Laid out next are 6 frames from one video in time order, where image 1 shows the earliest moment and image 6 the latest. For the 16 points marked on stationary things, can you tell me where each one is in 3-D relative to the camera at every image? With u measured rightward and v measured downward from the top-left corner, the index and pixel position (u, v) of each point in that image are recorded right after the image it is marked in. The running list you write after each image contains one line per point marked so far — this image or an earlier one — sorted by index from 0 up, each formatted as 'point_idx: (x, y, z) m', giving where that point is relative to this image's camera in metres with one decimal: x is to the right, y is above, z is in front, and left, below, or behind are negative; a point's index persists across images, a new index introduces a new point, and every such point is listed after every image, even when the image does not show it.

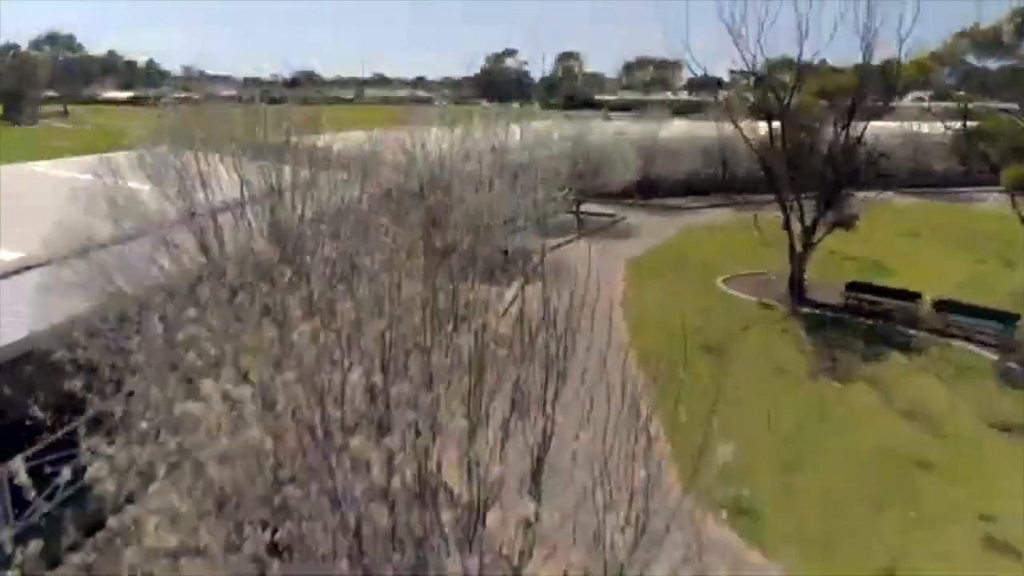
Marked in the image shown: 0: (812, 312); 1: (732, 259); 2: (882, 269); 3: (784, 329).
0: (+5.8, -0.6, +15.2) m
1: (+5.6, +0.6, +19.8) m
2: (+9.3, +0.5, +19.6) m
3: (+4.9, -0.8, +14.2) m
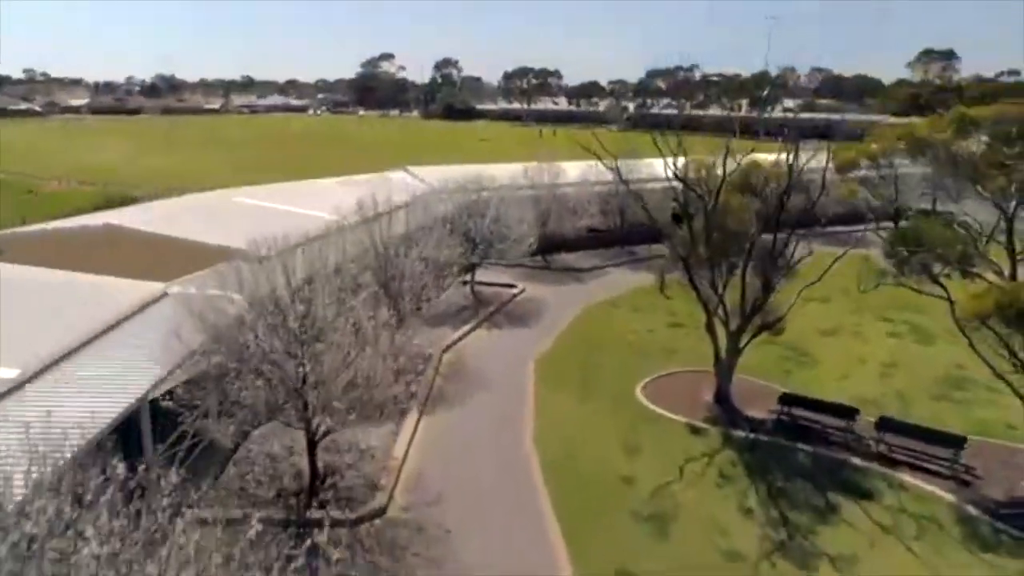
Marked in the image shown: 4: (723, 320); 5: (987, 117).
0: (+4.1, -2.7, +13.5) m
1: (+3.1, -1.6, +18.0) m
2: (+6.8, -1.6, +18.3) m
3: (+3.3, -3.0, +12.4) m
4: (+4.0, -0.6, +14.9) m
5: (+7.4, +2.6, +12.1) m
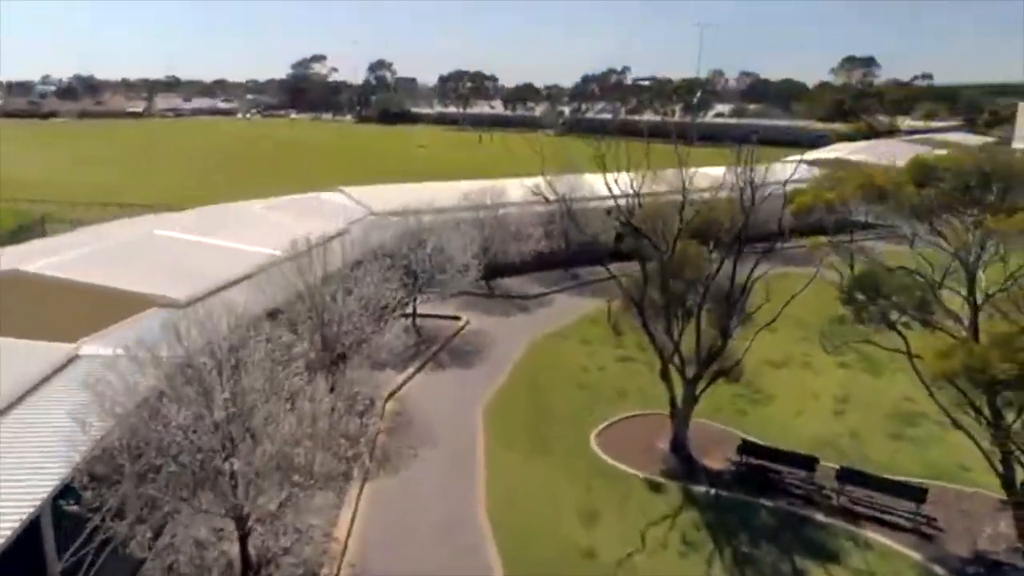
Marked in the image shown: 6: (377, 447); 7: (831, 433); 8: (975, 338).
0: (+3.2, -3.6, +13.0) m
1: (+1.9, -2.4, +17.4) m
2: (+5.6, -2.4, +18.0) m
3: (+2.6, -3.9, +11.8) m
4: (+3.1, -1.5, +14.3) m
5: (+6.6, +1.9, +11.8) m
6: (-2.5, -3.0, +14.6) m
7: (+6.5, -3.0, +16.1) m
8: (+6.5, -0.8, +11.1) m
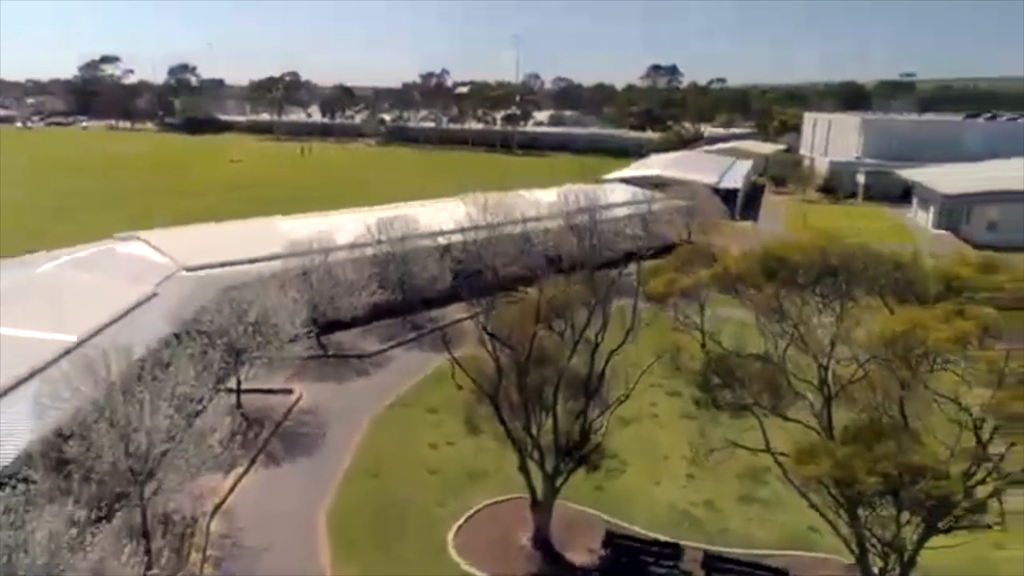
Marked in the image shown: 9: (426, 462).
0: (+1.1, -5.1, +12.2) m
1: (-1.3, -4.1, +16.3) m
2: (+2.2, -3.8, +17.6) m
3: (+0.7, -5.4, +11.0) m
4: (+0.5, -3.0, +13.5) m
5: (+4.3, +0.5, +11.7) m
6: (-5.0, -4.8, +12.6) m
7: (+3.6, -4.4, +16.0) m
8: (+4.5, -2.1, +11.0) m
9: (-1.9, -3.8, +17.1) m
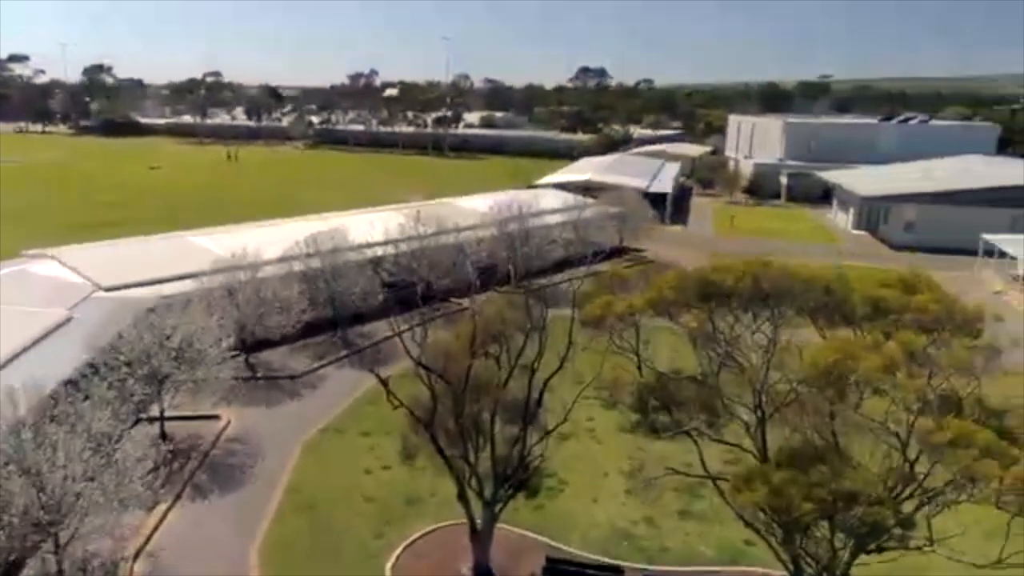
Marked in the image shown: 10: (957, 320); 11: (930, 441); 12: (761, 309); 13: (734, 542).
0: (+0.2, -5.5, +12.0) m
1: (-2.5, -4.5, +15.9) m
2: (+0.8, -4.2, +17.6) m
3: (-0.1, -5.9, +10.8) m
4: (-0.6, -3.5, +13.3) m
5: (+3.3, +0.1, +11.8) m
6: (-5.9, -5.3, +11.9) m
7: (+2.3, -4.7, +16.0) m
8: (+3.6, -2.4, +11.2) m
9: (-3.2, -4.3, +16.7) m
10: (+6.3, -0.4, +11.1) m
11: (+4.6, -1.7, +8.6) m
12: (+3.7, -0.3, +11.7) m
13: (+4.3, -4.9, +15.2) m
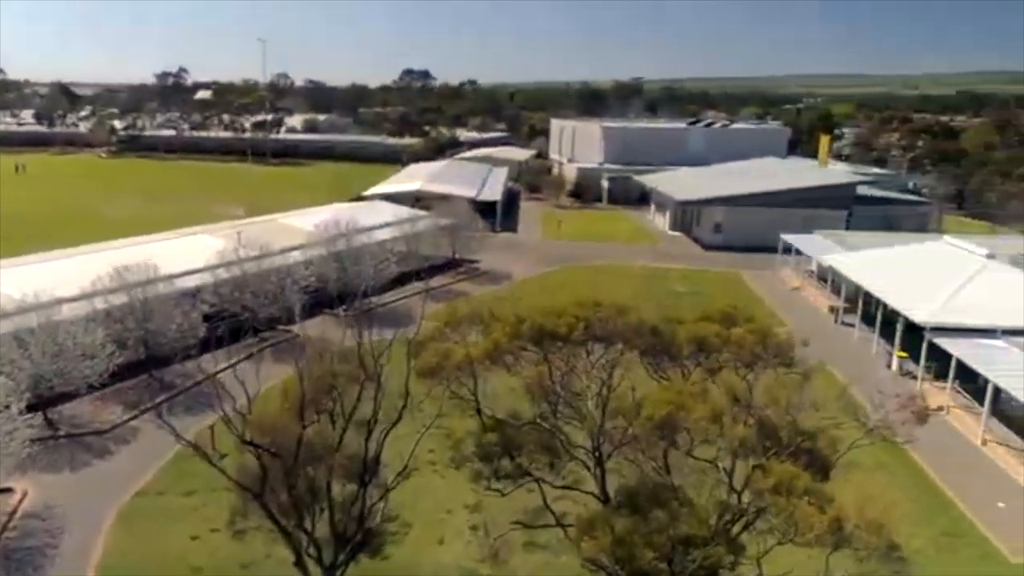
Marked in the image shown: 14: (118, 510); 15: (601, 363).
0: (-2.0, -6.4, +11.5) m
1: (-5.5, -5.5, +14.7) m
2: (-2.6, -5.0, +17.0) m
3: (-2.0, -6.7, +10.2) m
4: (-3.1, -4.3, +12.5) m
5: (+0.8, -0.5, +11.9) m
6: (-7.9, -6.5, +10.1) m
7: (-0.8, -5.5, +15.8) m
8: (+1.4, -3.1, +11.3) m
9: (-6.4, -5.3, +15.4) m
10: (+3.9, -1.0, +11.9) m
11: (+2.8, -2.3, +9.0) m
12: (+1.2, -1.0, +11.8) m
13: (+1.3, -5.6, +15.4) m
14: (-8.6, -4.8, +17.0) m
15: (+1.3, -1.1, +11.9) m
